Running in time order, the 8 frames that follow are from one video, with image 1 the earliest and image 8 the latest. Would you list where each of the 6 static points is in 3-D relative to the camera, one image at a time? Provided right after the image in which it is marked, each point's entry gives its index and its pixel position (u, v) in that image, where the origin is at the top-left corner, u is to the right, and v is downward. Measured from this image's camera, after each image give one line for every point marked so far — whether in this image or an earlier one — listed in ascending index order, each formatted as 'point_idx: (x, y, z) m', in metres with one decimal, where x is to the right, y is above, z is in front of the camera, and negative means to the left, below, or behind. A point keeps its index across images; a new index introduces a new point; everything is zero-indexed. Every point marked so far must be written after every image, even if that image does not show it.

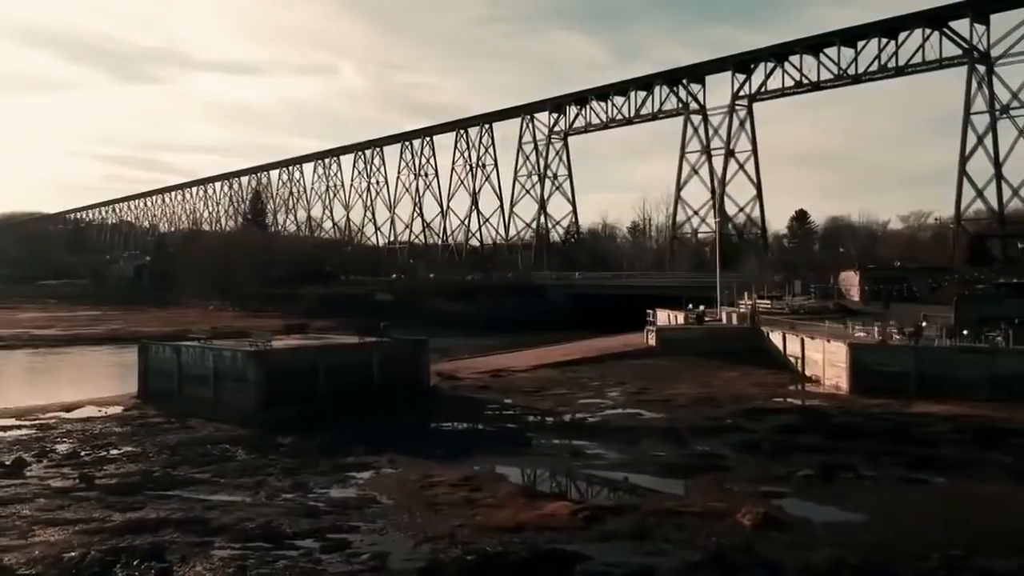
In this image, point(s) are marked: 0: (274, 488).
0: (-4.3, -3.6, +14.3) m
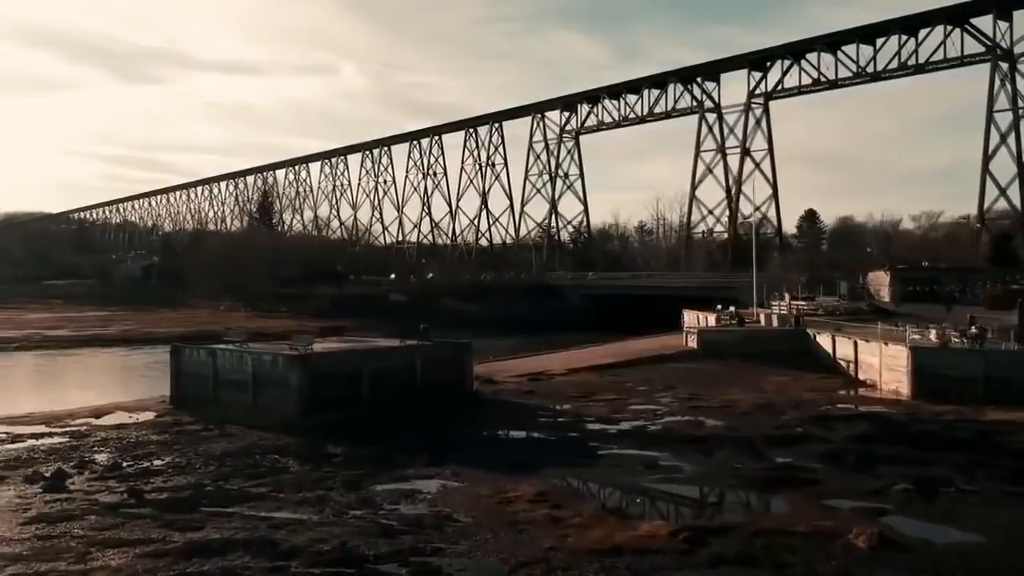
0: (-2.9, -3.6, +13.3) m
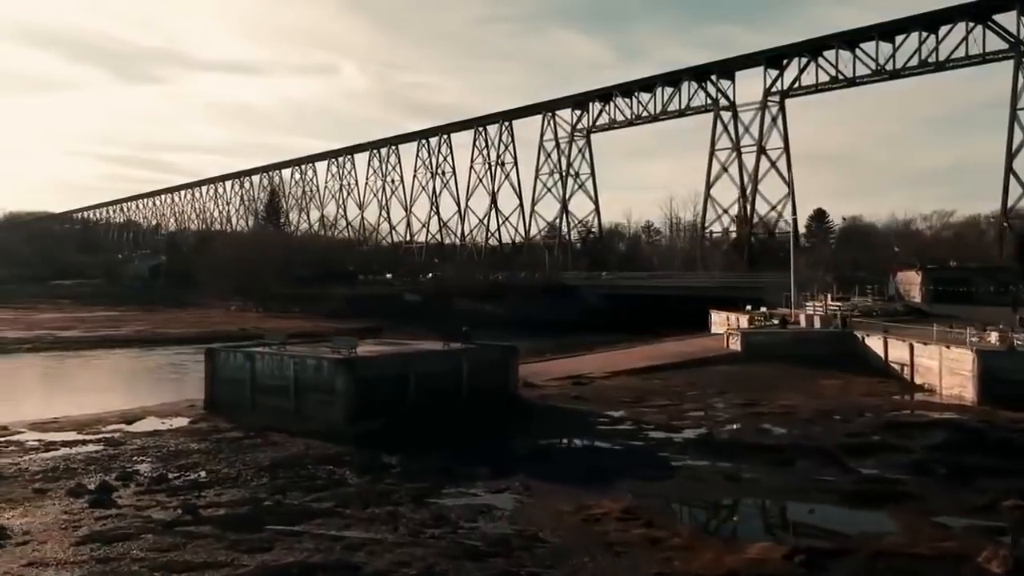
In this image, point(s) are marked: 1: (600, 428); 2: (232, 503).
0: (-1.5, -3.7, +12.4) m
1: (+2.2, -3.4, +19.1) m
2: (-4.8, -3.7, +13.5) m
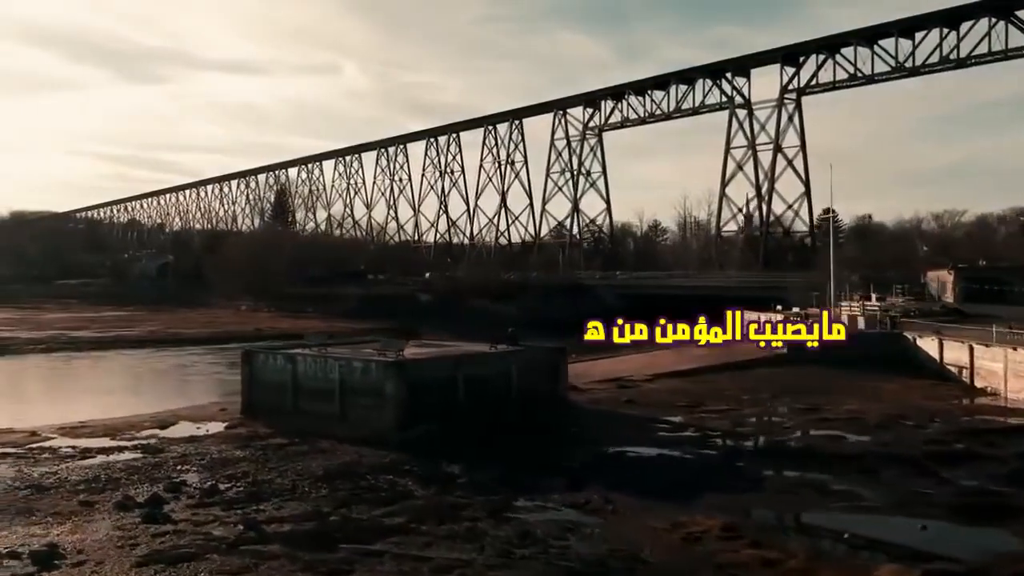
0: (-0.2, -3.6, +11.4) m
1: (+3.5, -3.4, +18.2) m
2: (-3.4, -3.7, +12.6) m
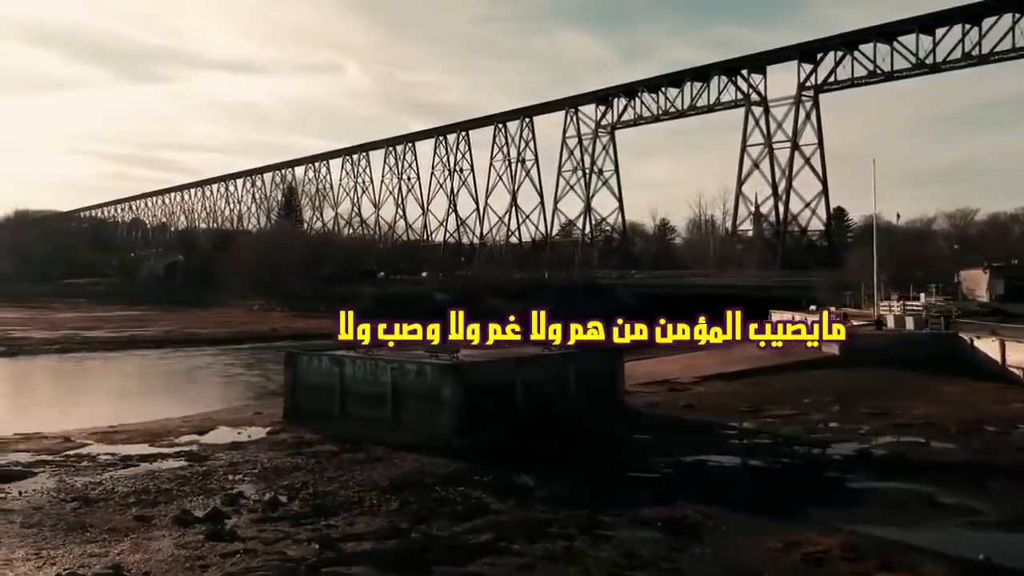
0: (+1.2, -3.6, +10.4) m
1: (+4.9, -3.3, +17.2) m
2: (-2.1, -3.6, +11.6) m
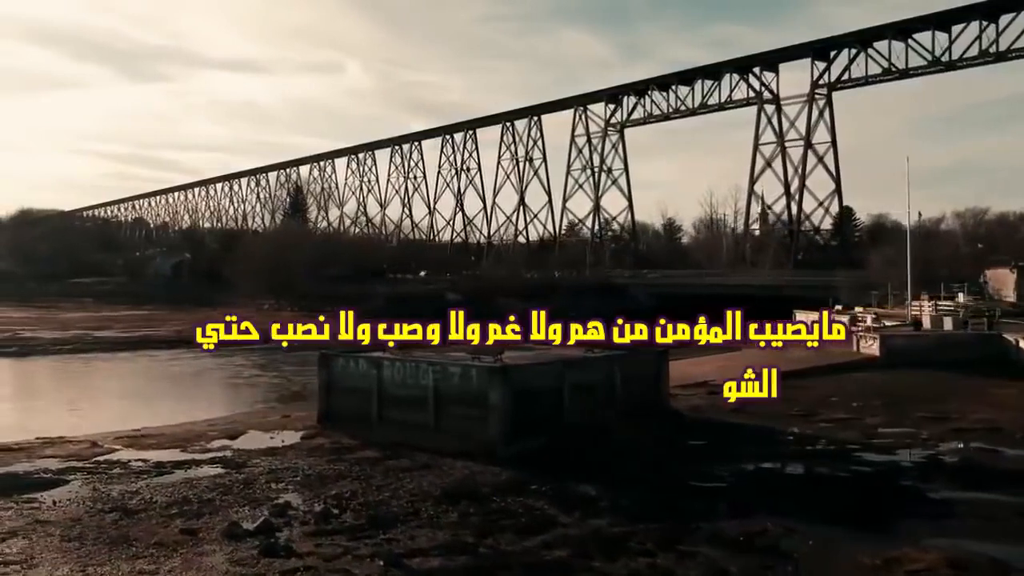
0: (+2.2, -3.6, +9.7) m
1: (+6.0, -3.3, +16.5) m
2: (-1.0, -3.6, +10.9) m
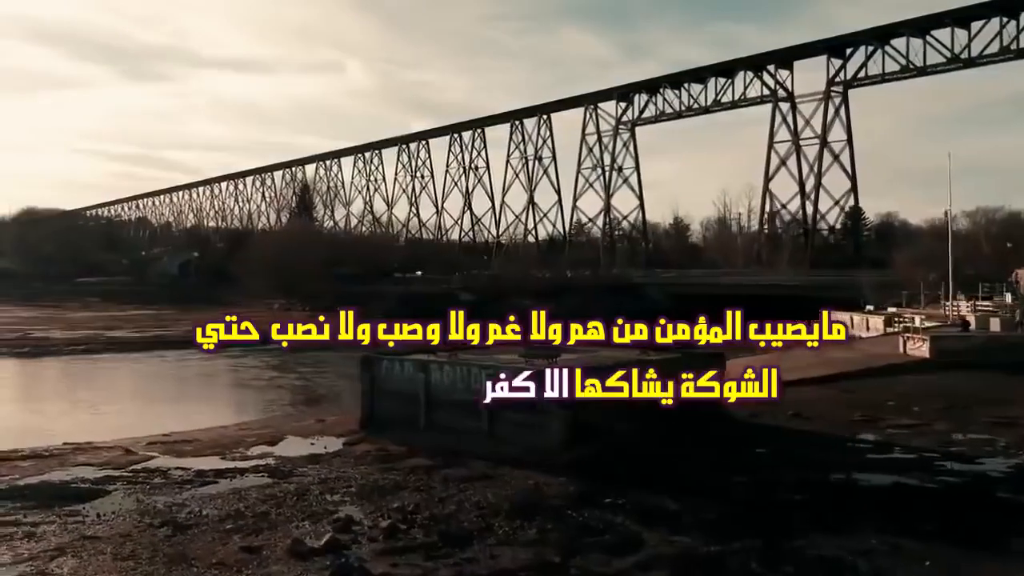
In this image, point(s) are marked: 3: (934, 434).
0: (+3.4, -3.6, +8.9) m
1: (+7.2, -3.3, +15.6) m
2: (+0.2, -3.6, +10.1) m
3: (+9.3, -3.2, +17.6) m
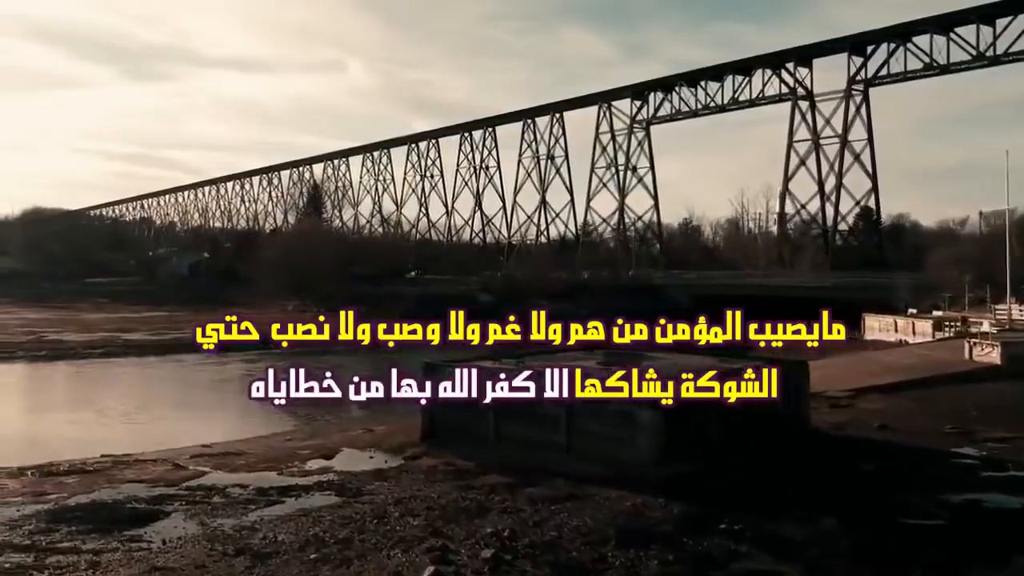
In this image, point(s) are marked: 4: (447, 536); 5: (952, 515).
0: (+5.0, -3.7, +7.7) m
1: (+8.7, -3.4, +14.5) m
2: (+1.7, -3.7, +8.9) m
3: (+10.9, -3.3, +16.4) m
4: (-1.0, -3.7, +11.7) m
5: (+6.8, -3.5, +12.3) m
